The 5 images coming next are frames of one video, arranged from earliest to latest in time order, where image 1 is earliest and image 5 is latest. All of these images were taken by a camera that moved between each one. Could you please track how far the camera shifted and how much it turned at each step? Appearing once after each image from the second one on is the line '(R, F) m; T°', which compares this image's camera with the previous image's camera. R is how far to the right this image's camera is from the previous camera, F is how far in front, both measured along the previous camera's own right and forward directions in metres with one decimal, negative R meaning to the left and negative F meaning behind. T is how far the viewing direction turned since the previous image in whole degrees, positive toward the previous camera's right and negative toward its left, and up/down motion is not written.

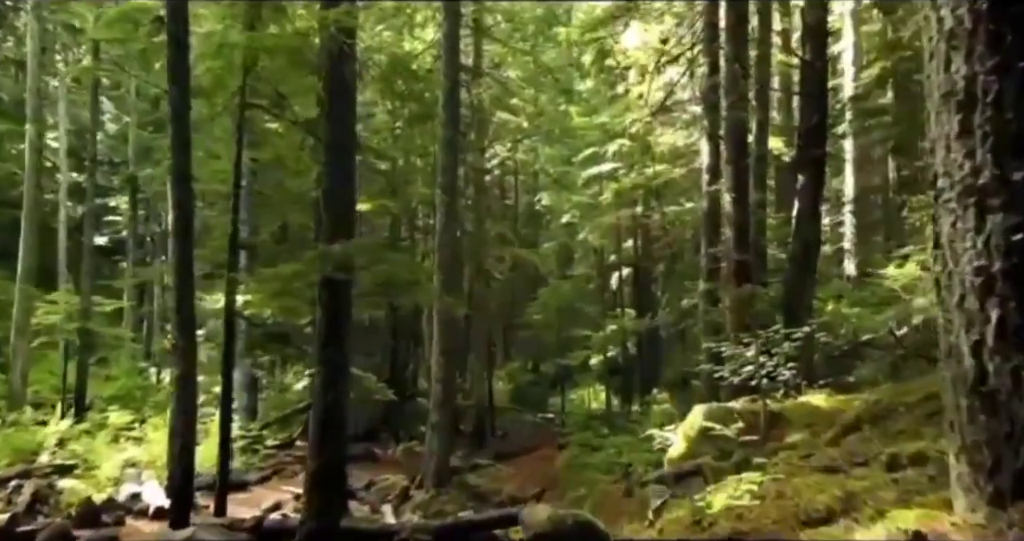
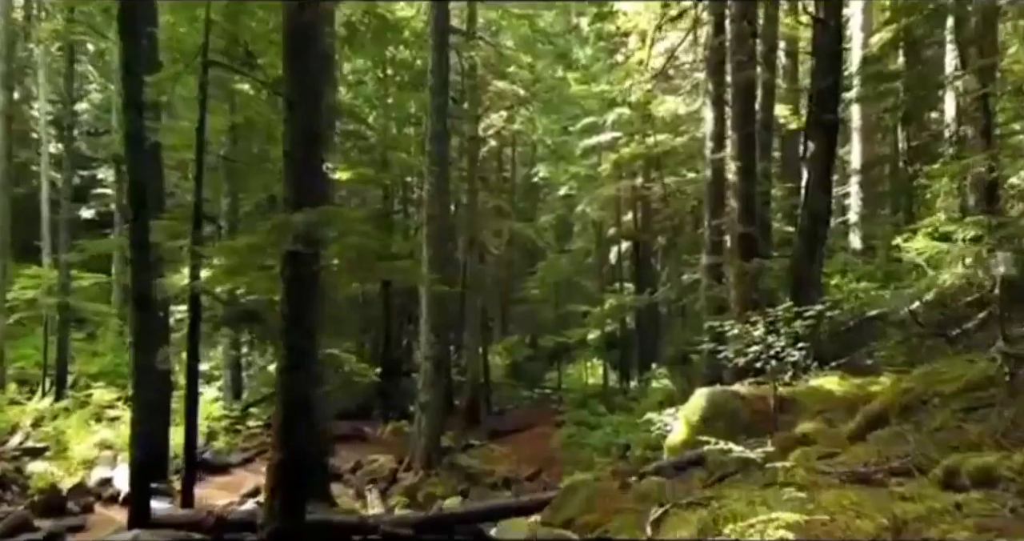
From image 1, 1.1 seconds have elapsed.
(+0.1, +0.7) m; 0°
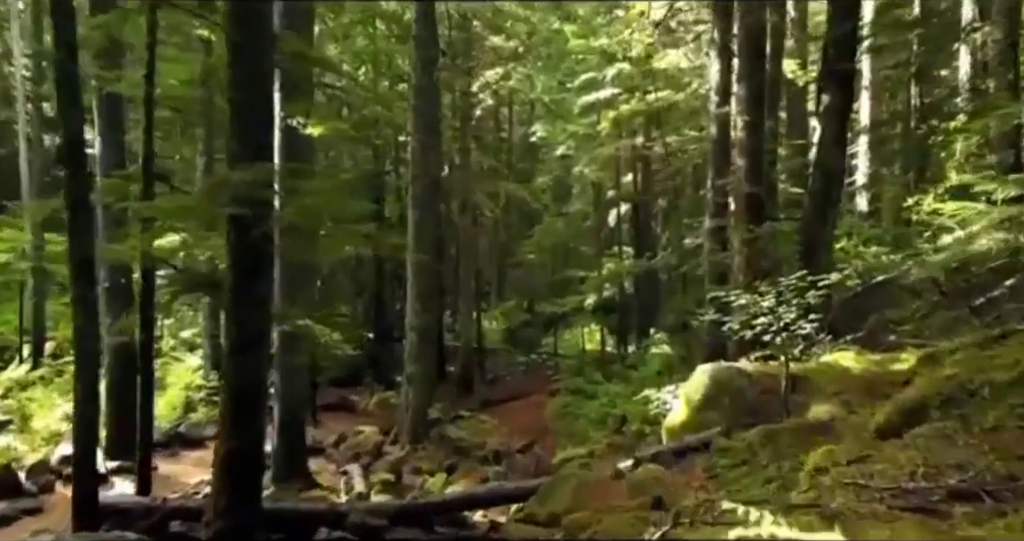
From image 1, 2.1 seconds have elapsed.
(+0.1, +0.8) m; 0°
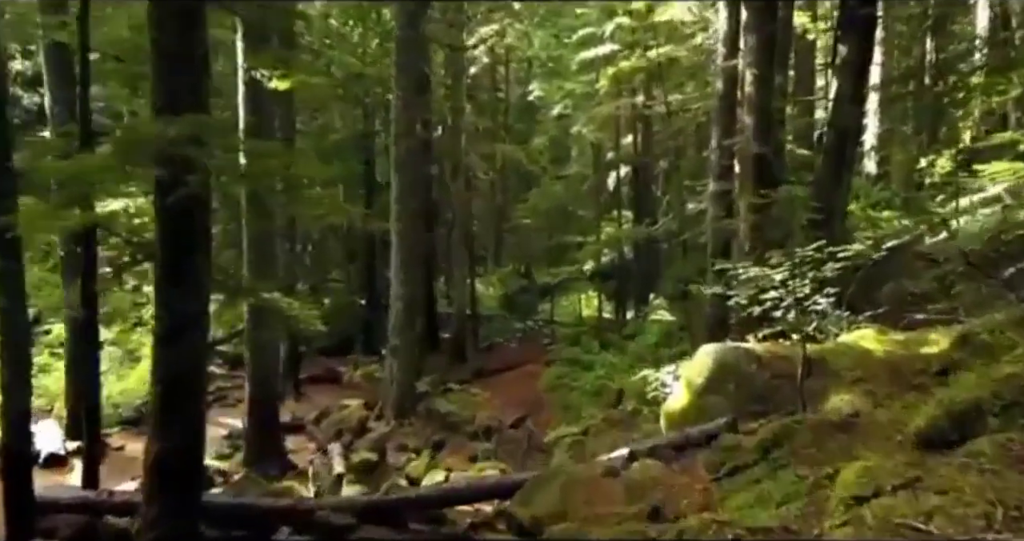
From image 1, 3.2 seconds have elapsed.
(+0.1, +0.8) m; 0°
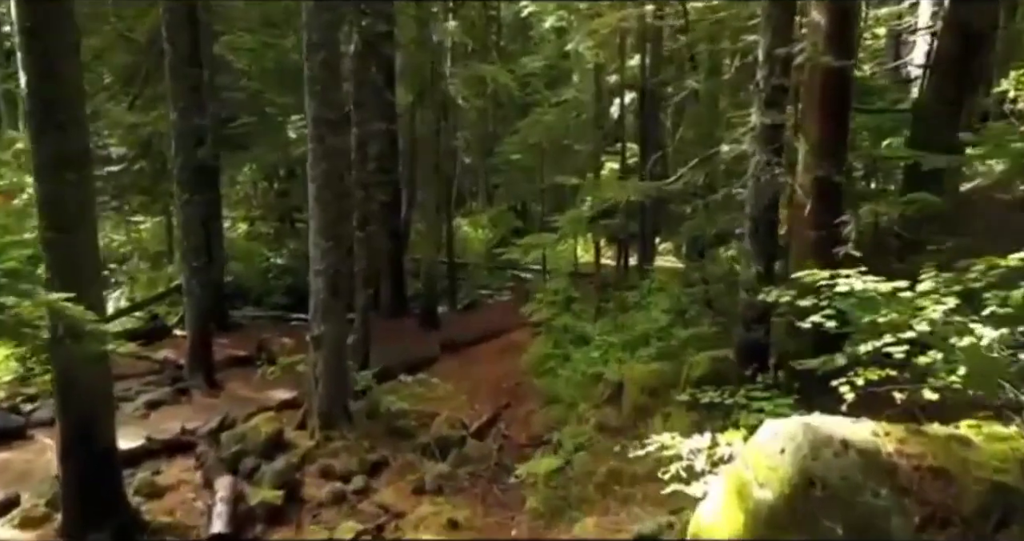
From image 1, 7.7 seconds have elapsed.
(+0.4, +3.4) m; 0°
